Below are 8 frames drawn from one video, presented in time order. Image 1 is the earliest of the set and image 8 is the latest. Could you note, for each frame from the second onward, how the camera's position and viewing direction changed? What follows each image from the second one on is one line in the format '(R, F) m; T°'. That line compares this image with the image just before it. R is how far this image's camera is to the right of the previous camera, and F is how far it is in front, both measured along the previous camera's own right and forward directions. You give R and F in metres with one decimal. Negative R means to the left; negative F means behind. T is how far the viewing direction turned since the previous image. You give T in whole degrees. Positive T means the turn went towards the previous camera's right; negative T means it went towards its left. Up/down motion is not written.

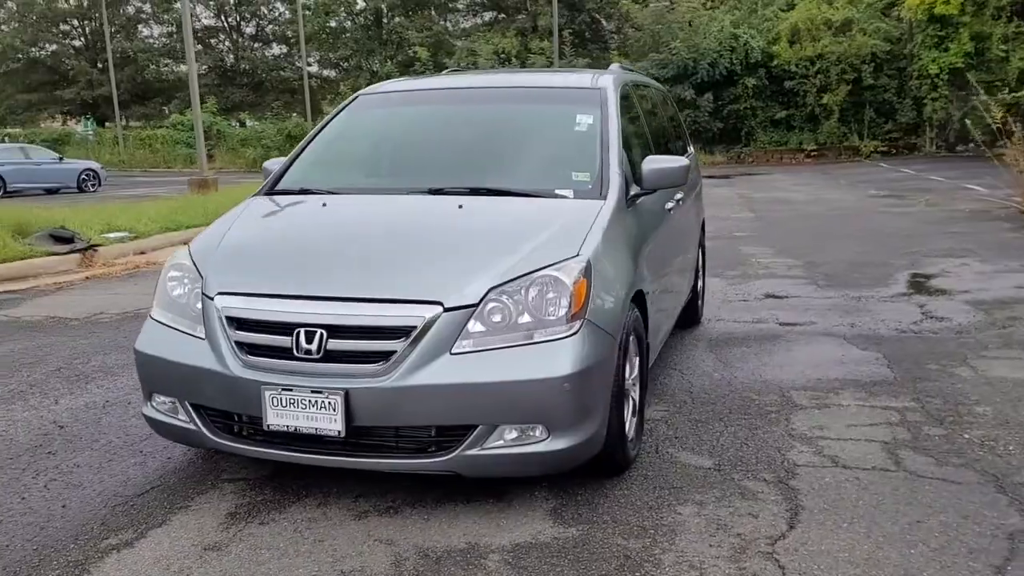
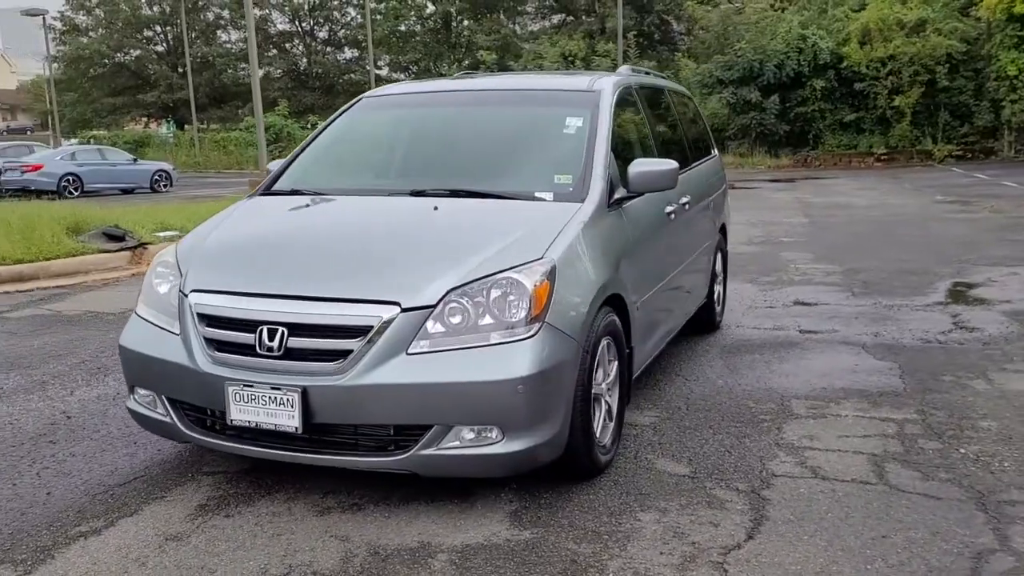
(+0.4, 0.0) m; -4°
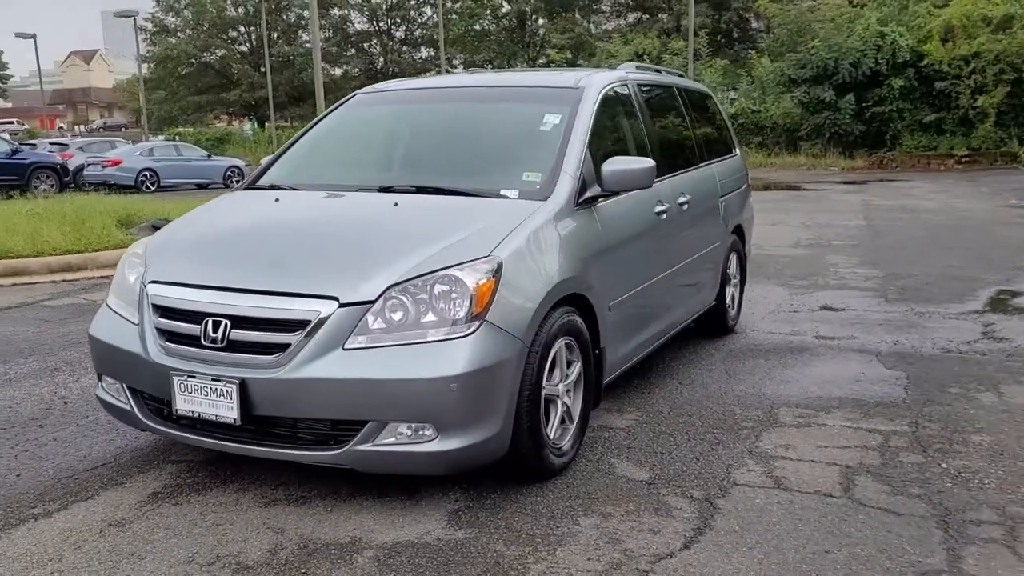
(+0.5, +0.1) m; -5°
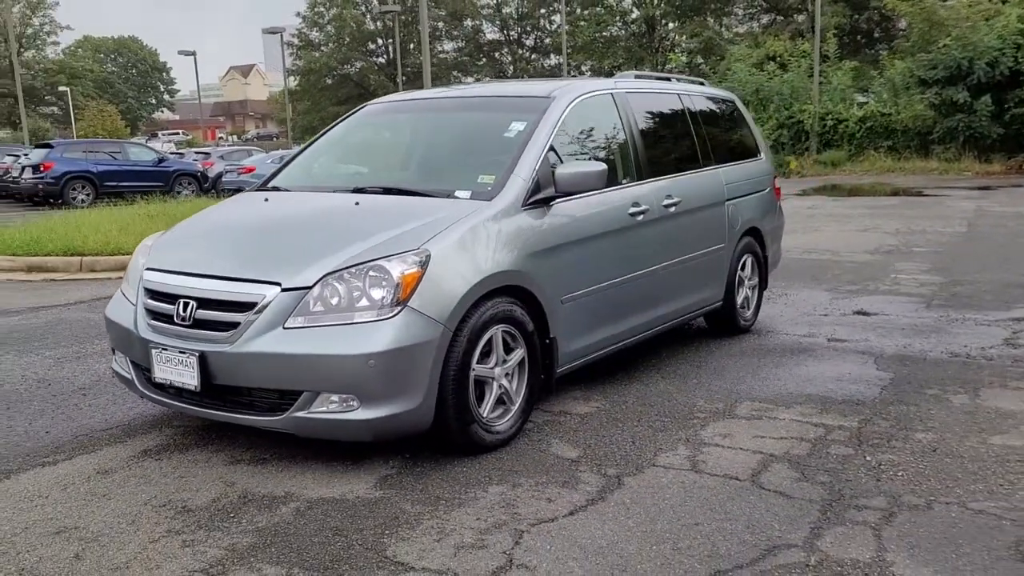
(+0.9, -0.3) m; -9°
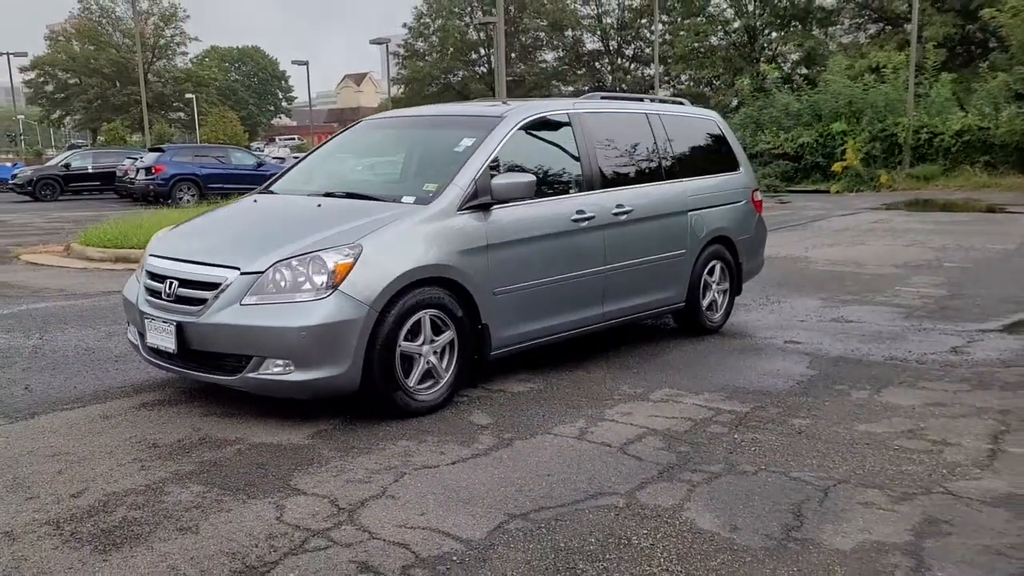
(+1.0, -0.7) m; -7°
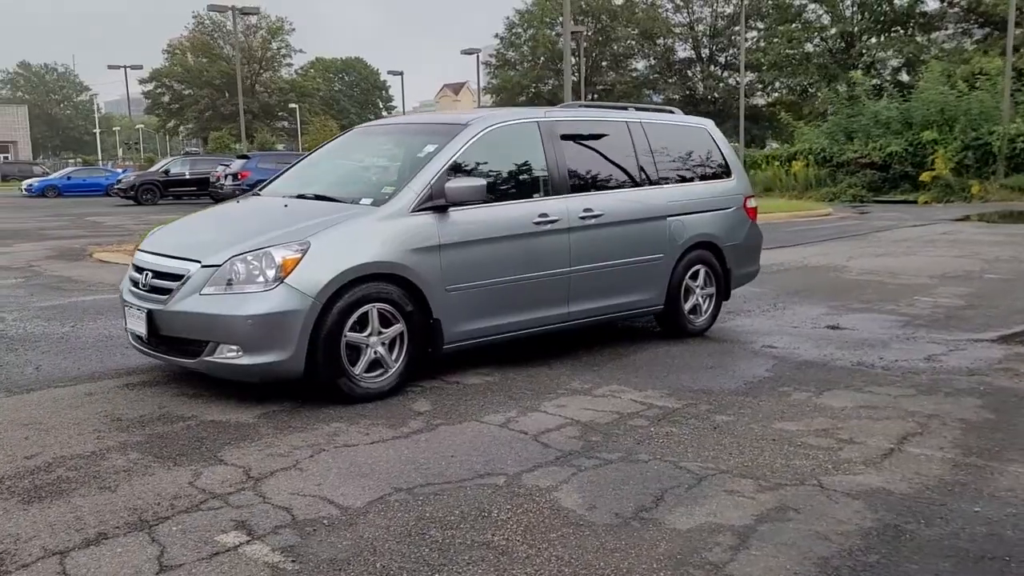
(+0.9, -0.3) m; -6°
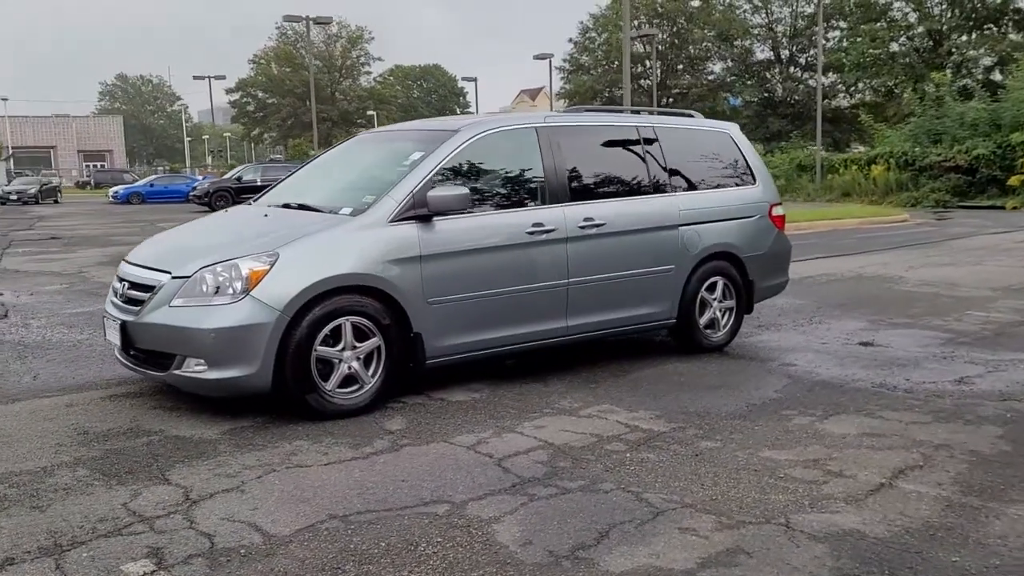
(+0.6, +0.3) m; -5°
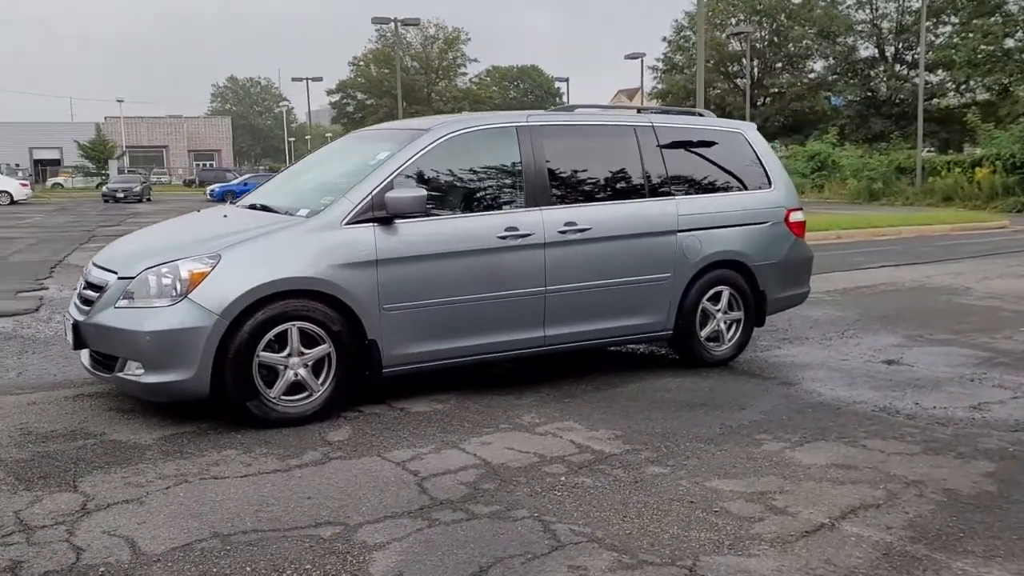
(+0.8, +0.3) m; -6°
